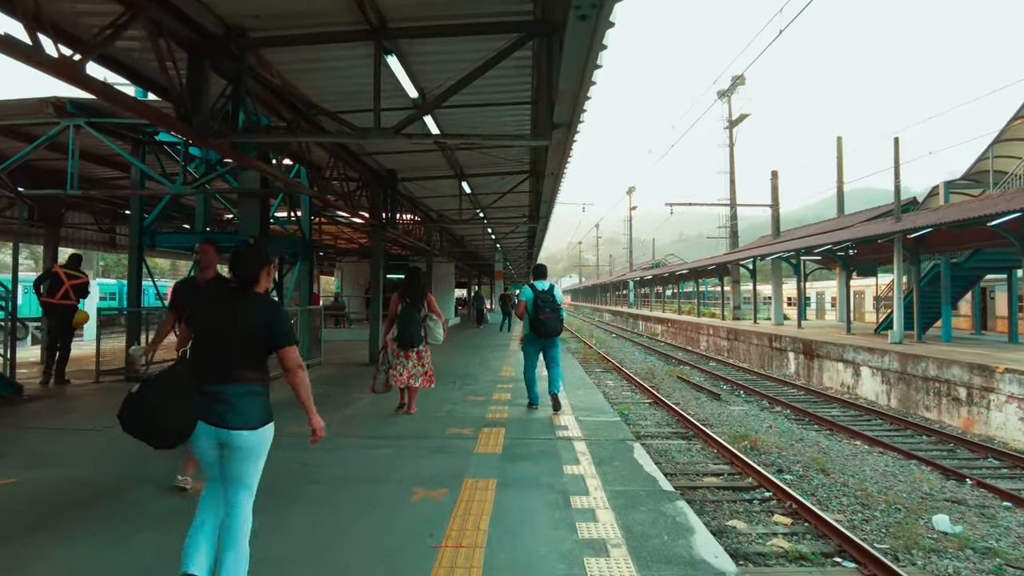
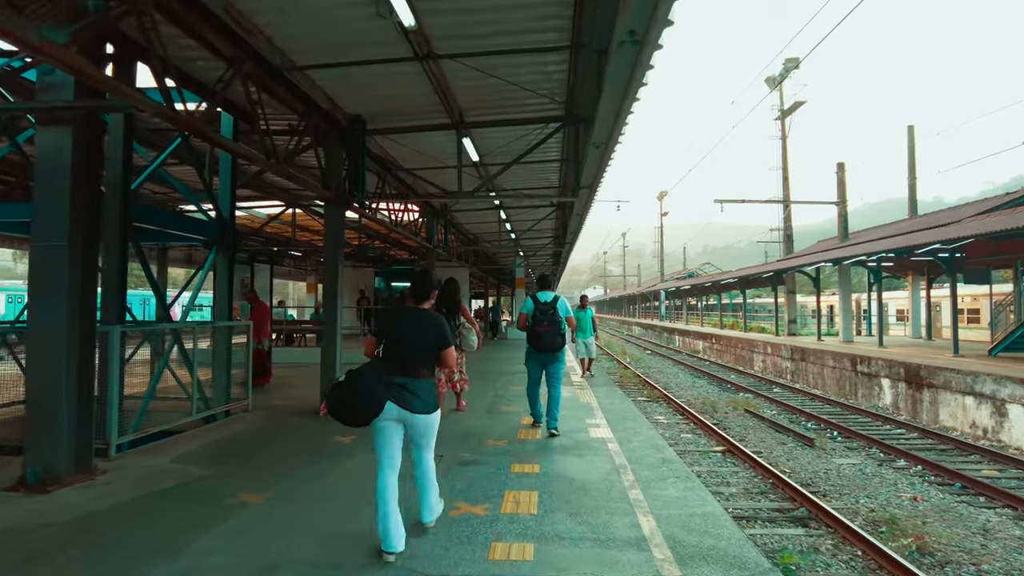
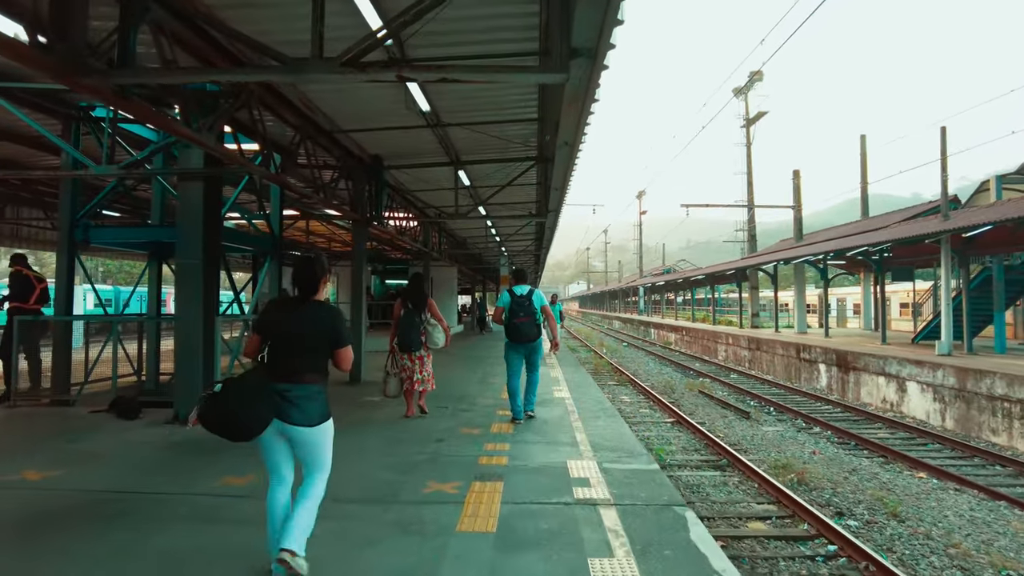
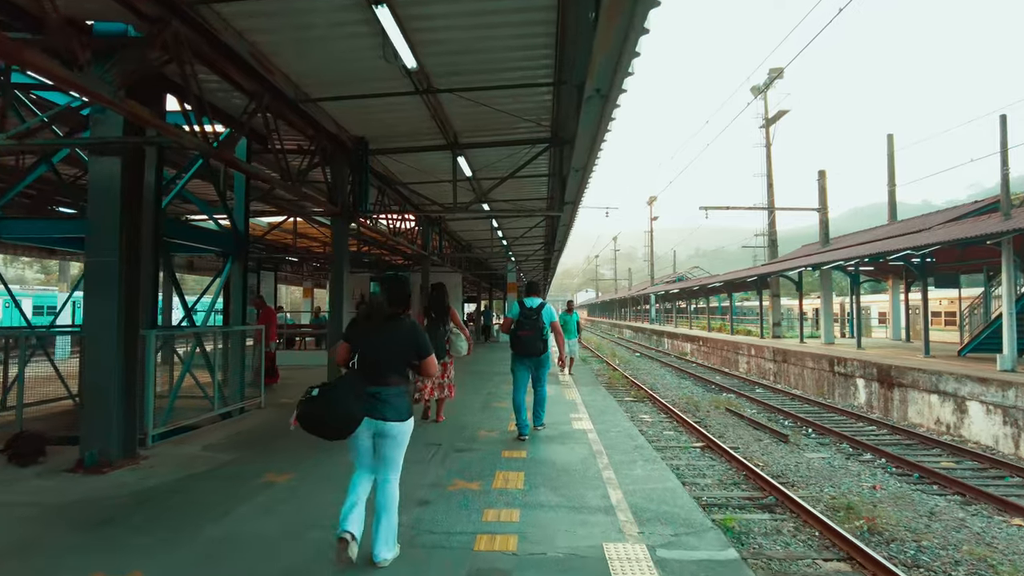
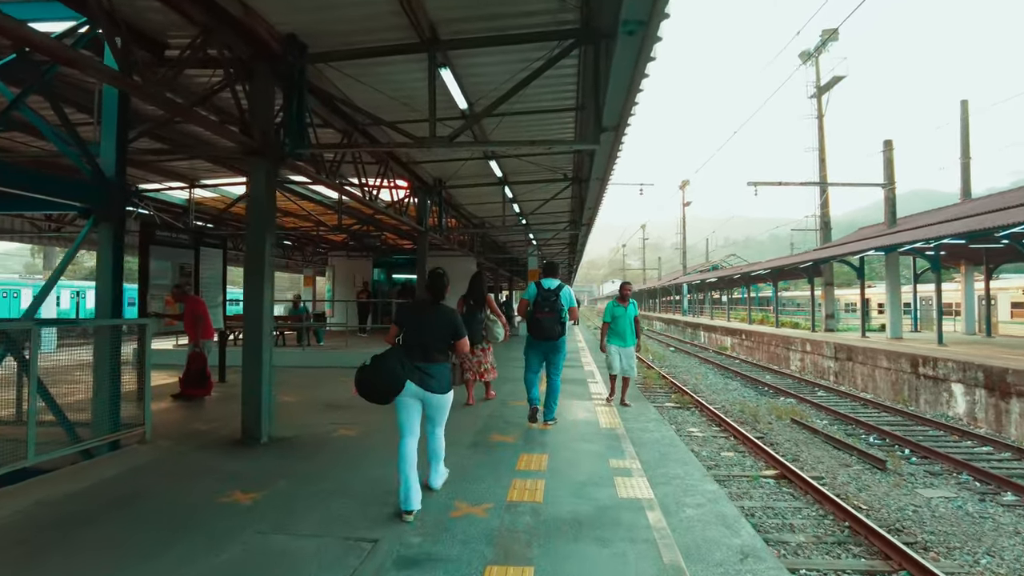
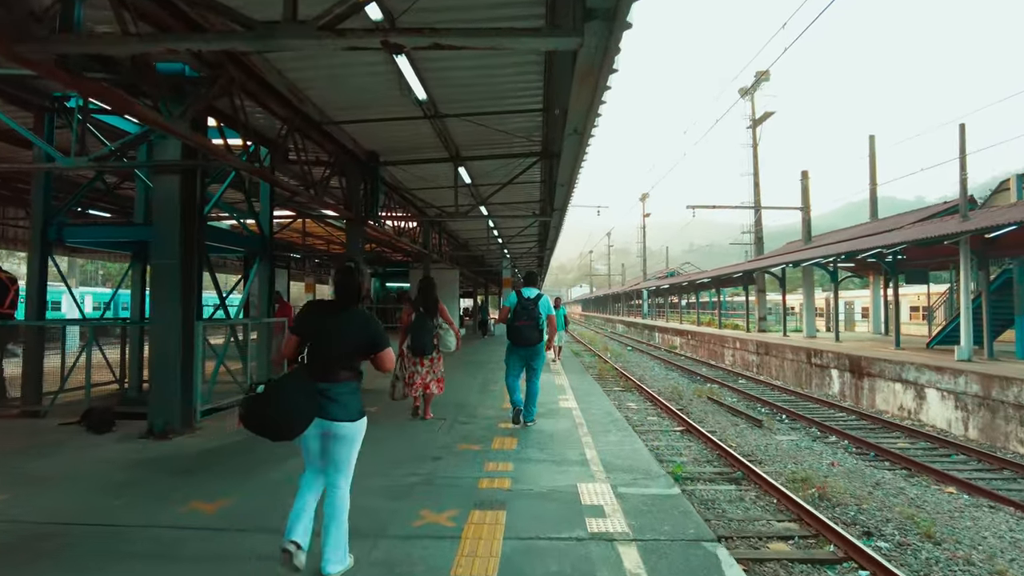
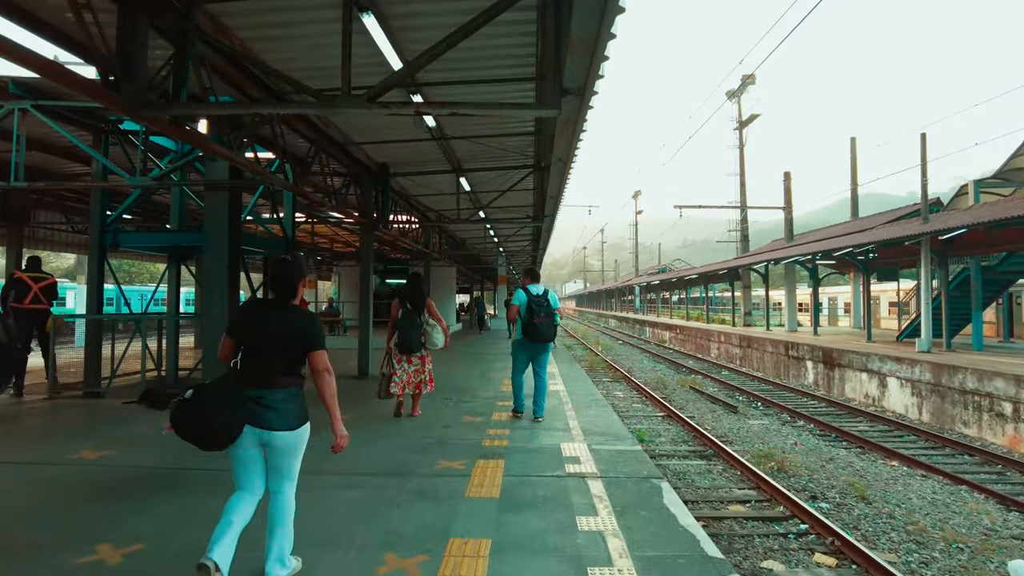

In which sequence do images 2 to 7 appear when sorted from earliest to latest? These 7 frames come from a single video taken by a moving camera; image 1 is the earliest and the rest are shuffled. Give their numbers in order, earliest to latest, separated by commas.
7, 3, 6, 4, 2, 5
